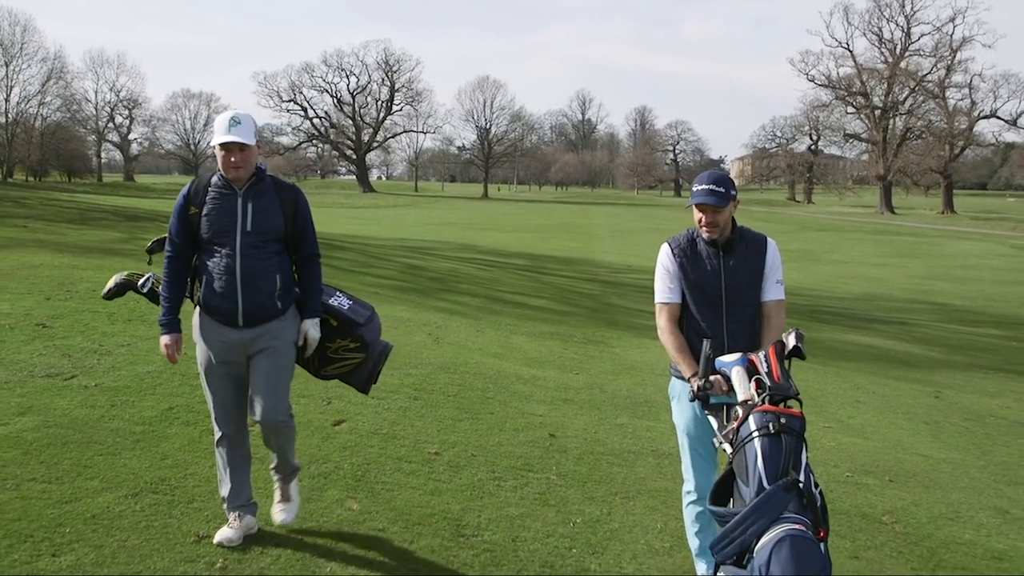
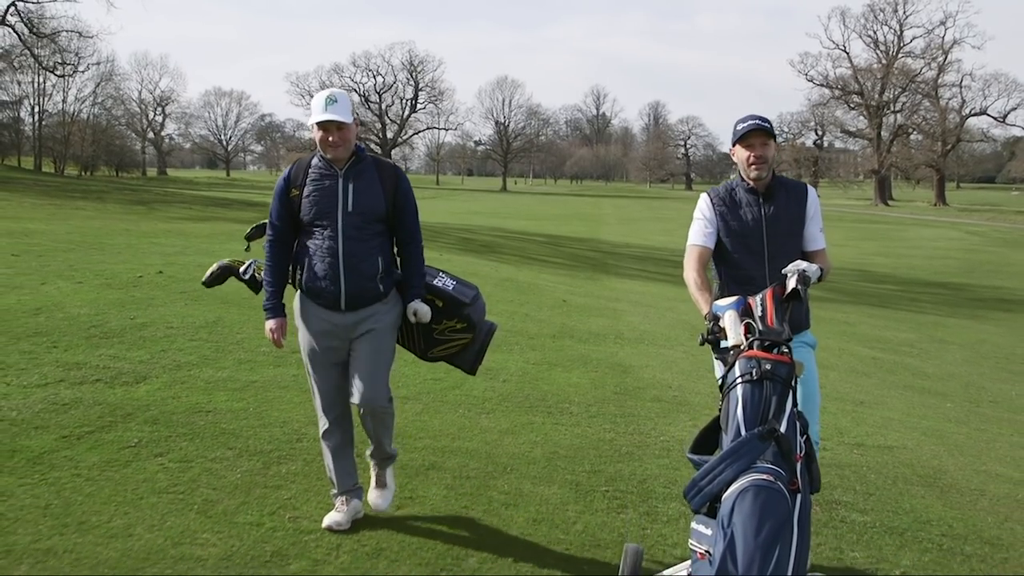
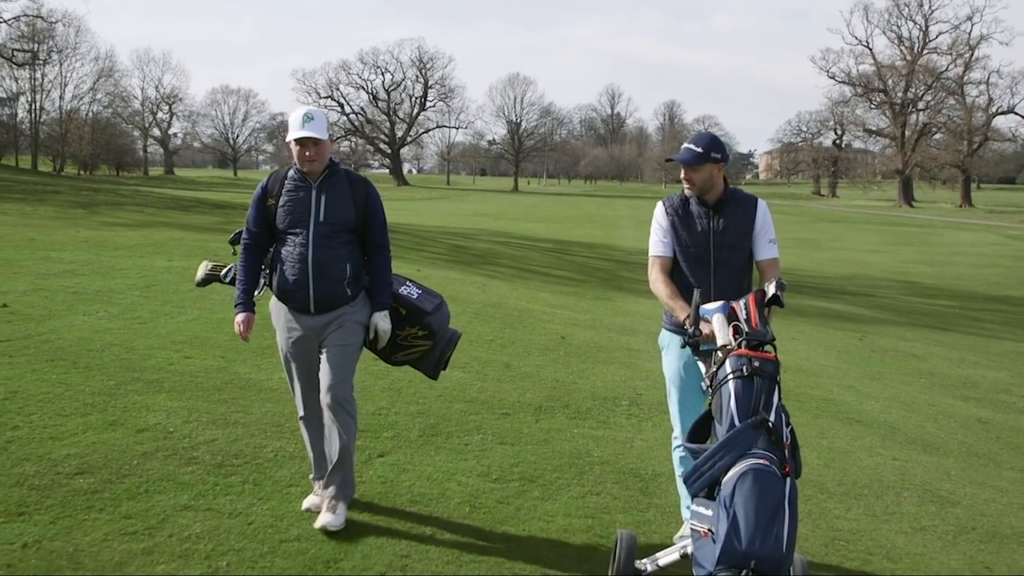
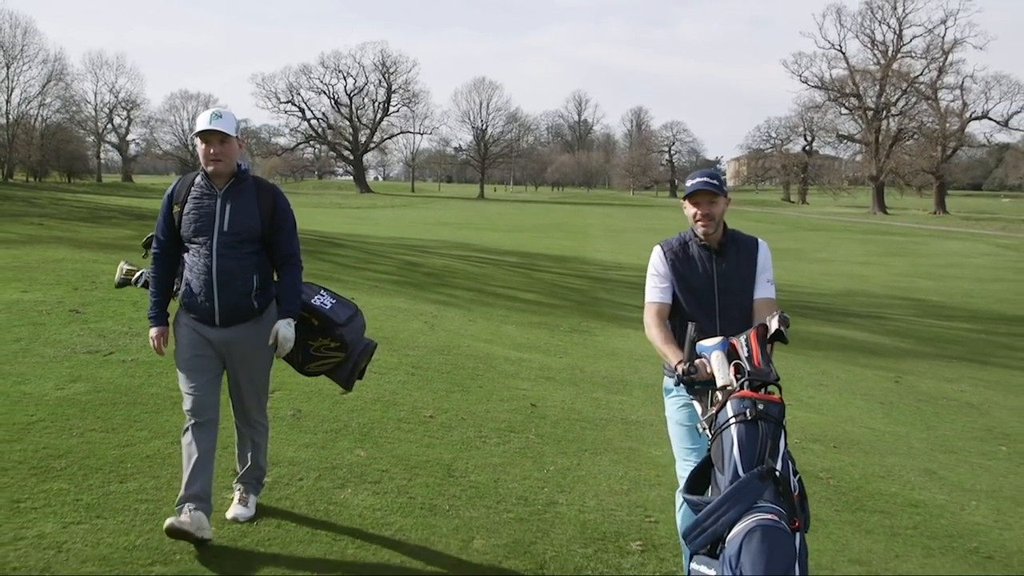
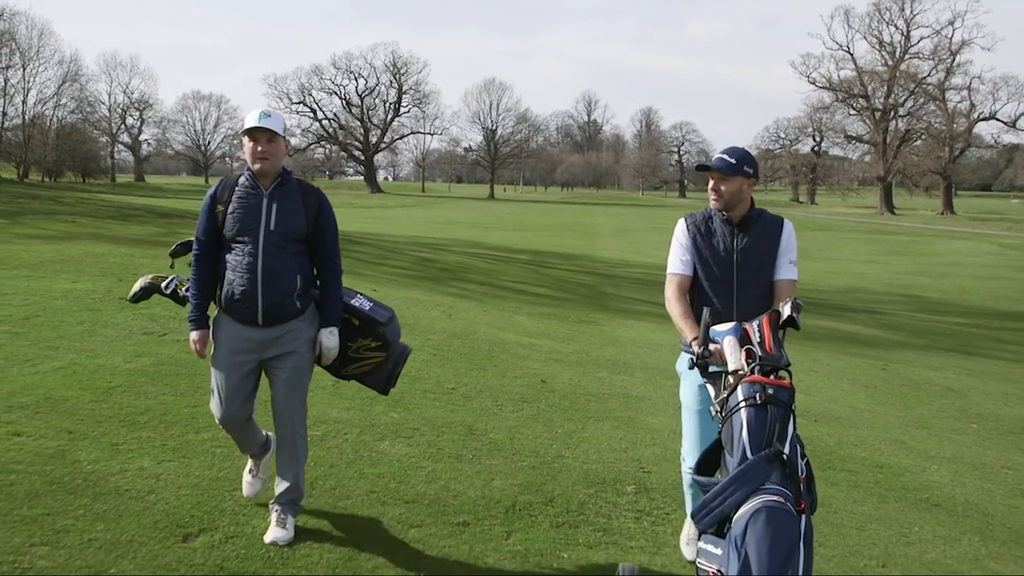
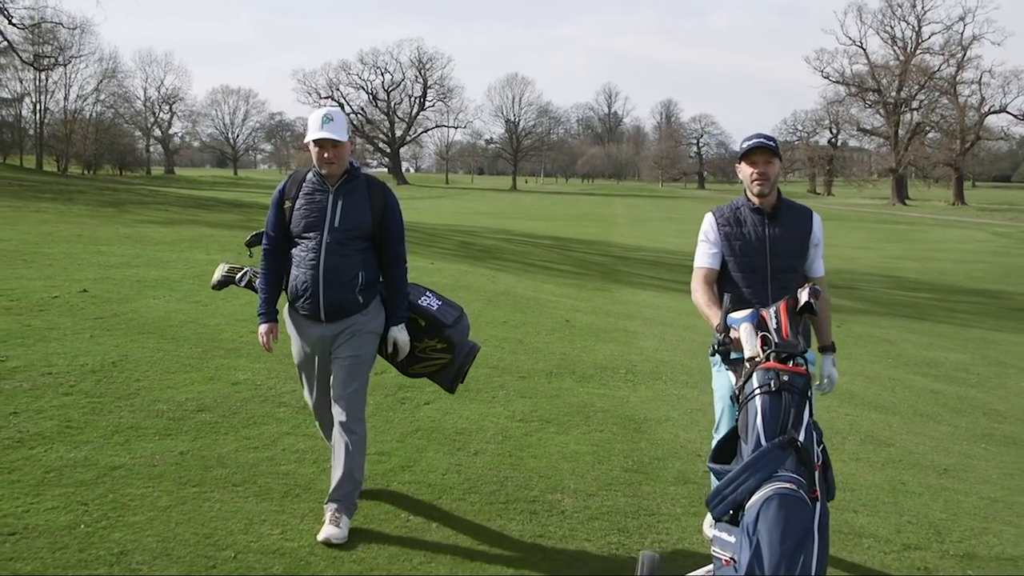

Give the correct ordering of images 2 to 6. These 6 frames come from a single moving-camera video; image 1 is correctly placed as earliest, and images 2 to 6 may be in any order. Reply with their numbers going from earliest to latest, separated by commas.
4, 5, 3, 6, 2
